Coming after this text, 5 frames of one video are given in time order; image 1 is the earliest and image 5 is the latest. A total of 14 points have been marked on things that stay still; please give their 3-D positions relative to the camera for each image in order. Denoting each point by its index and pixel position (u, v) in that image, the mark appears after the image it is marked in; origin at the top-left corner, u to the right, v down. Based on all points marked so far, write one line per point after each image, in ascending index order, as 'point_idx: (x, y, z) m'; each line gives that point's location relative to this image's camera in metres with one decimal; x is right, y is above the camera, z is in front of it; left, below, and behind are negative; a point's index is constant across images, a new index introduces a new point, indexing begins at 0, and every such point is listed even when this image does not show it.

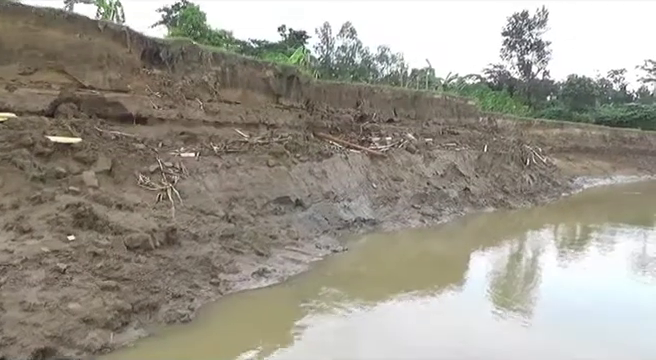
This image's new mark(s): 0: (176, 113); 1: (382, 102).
0: (-1.5, +0.7, +9.4) m
1: (+0.8, +1.1, +13.8) m
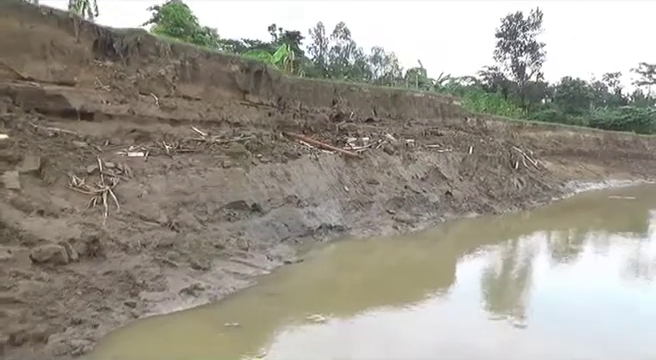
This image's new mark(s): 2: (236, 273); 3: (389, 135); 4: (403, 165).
0: (-1.8, +0.6, +8.6) m
1: (+0.4, +1.1, +13.1) m
2: (-0.6, -0.6, +6.0) m
3: (+0.8, +0.6, +12.6) m
4: (+0.9, +0.2, +11.4) m
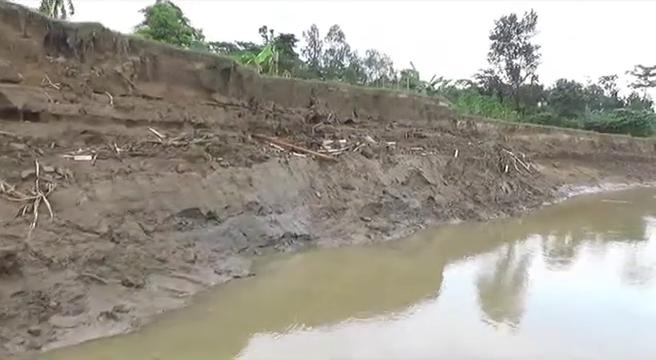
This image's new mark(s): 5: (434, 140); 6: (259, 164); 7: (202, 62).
0: (-2.1, +0.6, +7.9) m
1: (+0.2, +1.0, +12.4) m
2: (-0.9, -0.6, +5.4) m
3: (+0.5, +0.5, +11.9) m
4: (+0.6, +0.1, +10.8) m
5: (+1.5, +0.6, +13.4) m
6: (-0.6, +0.1, +8.7) m
7: (-1.3, +1.2, +9.8) m
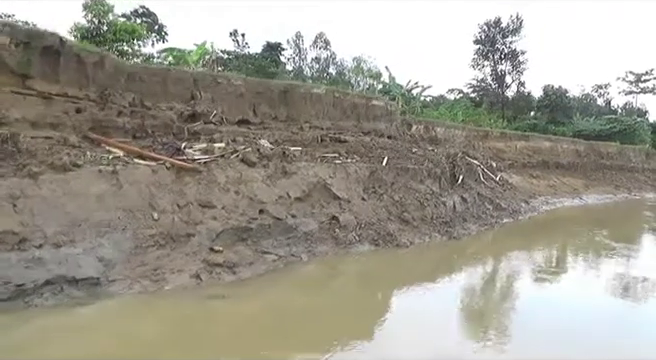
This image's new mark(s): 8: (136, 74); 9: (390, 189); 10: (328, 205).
0: (-3.2, +0.5, +5.4) m
1: (-1.0, +0.9, +9.9) m
2: (-2.0, -0.7, +2.9) m
3: (-0.6, +0.4, +9.4) m
4: (-0.5, 0.0, +8.3) m
5: (+0.4, +0.4, +10.9) m
6: (-1.8, 0.0, +6.2) m
7: (-2.4, +1.1, +7.3) m
8: (-1.8, +1.0, +8.9) m
9: (+0.7, -0.1, +10.3) m
10: (0.0, -0.2, +8.8) m
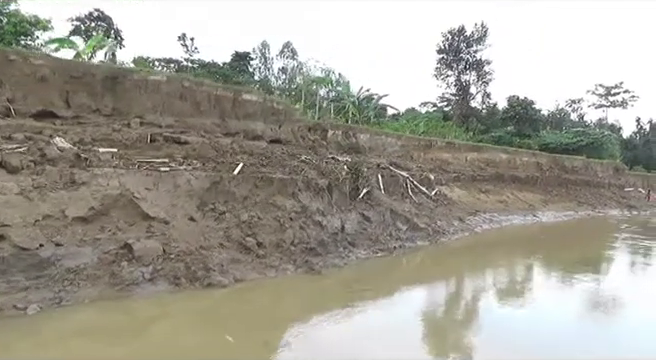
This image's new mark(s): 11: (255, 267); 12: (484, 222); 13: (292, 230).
0: (-4.4, +0.5, +3.0) m
1: (-2.3, +0.8, +7.6) m
2: (-3.2, -0.7, +0.5) m
3: (-1.9, +0.3, +7.1) m
4: (-1.8, -0.1, +5.9) m
5: (-1.0, +0.3, +8.6) m
6: (-3.0, 0.0, +3.8) m
7: (-3.7, +1.1, +4.9) m
8: (-3.1, +0.9, +6.6) m
9: (-0.7, -0.2, +7.9) m
10: (-1.3, -0.3, +6.5) m
11: (-0.5, -0.6, +7.1) m
12: (+2.8, -0.8, +18.0) m
13: (-0.2, -0.4, +8.2) m
